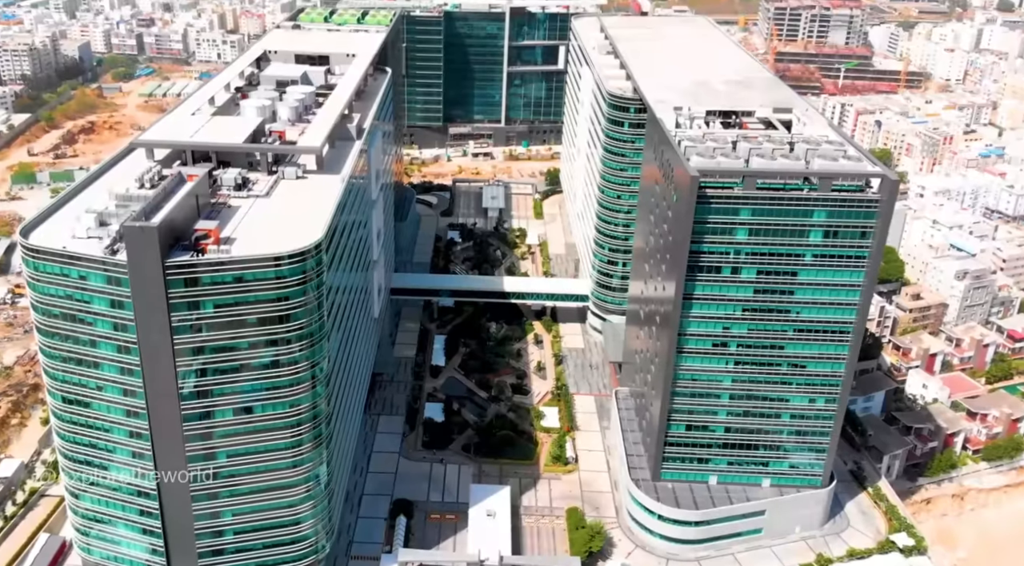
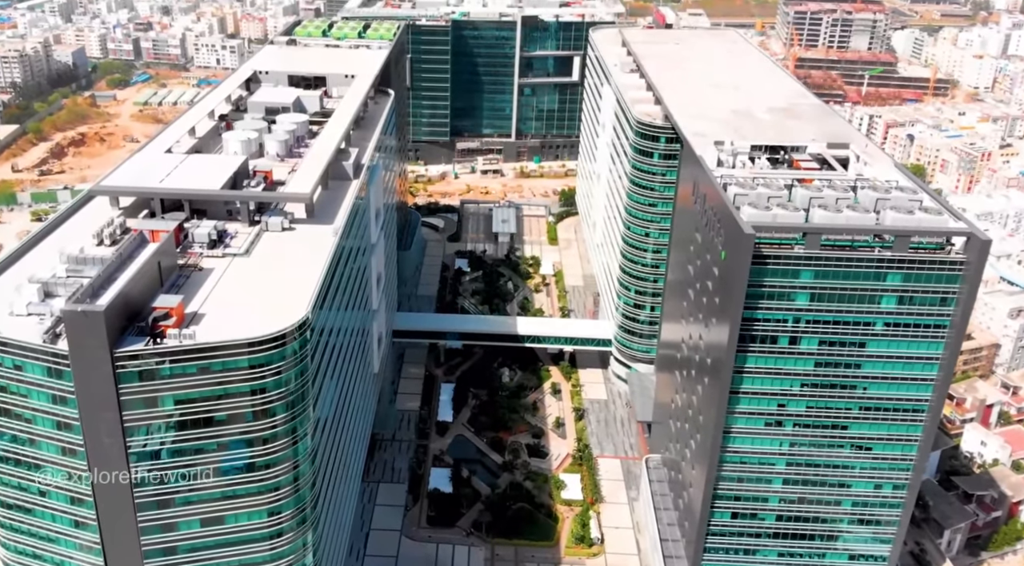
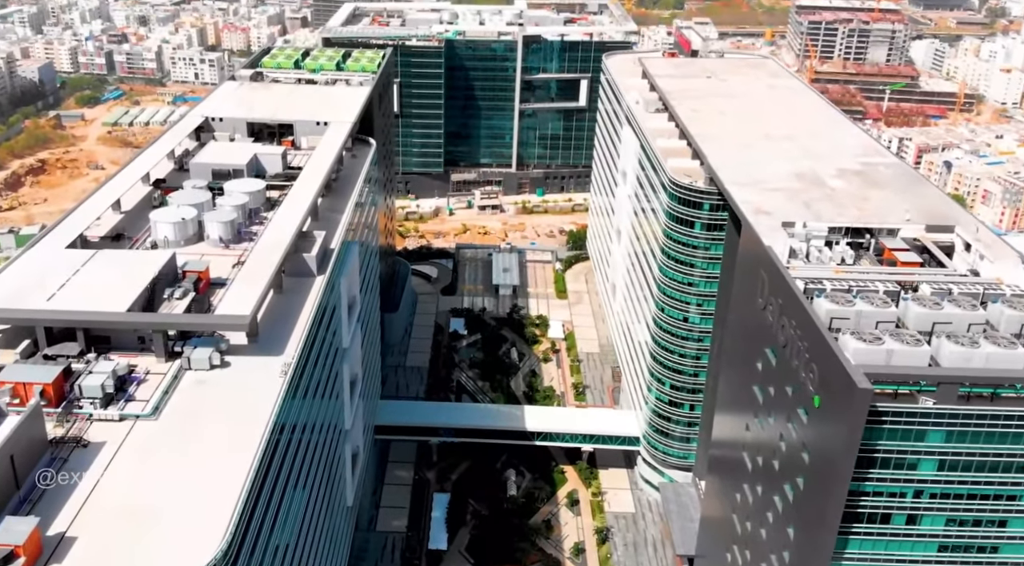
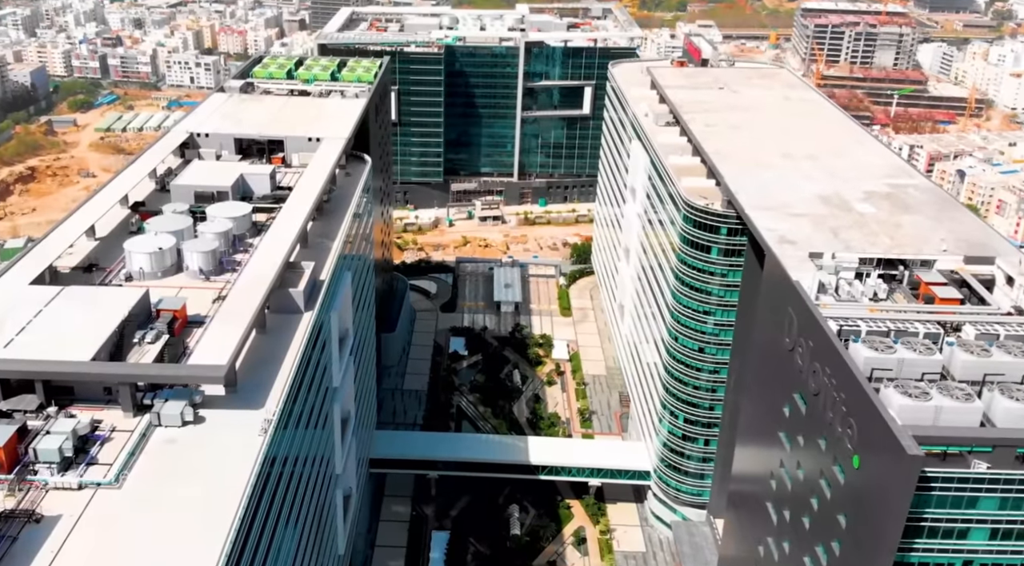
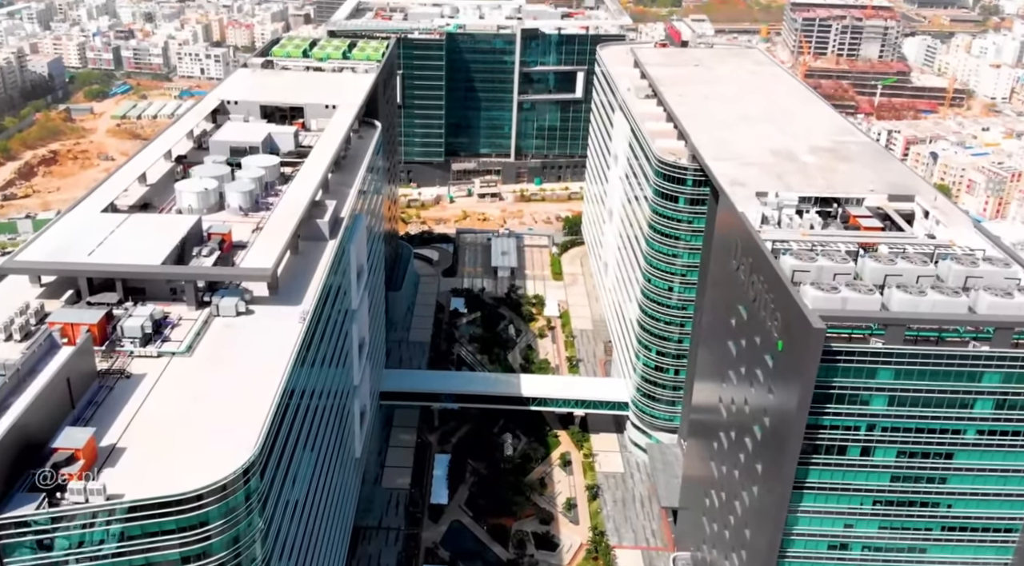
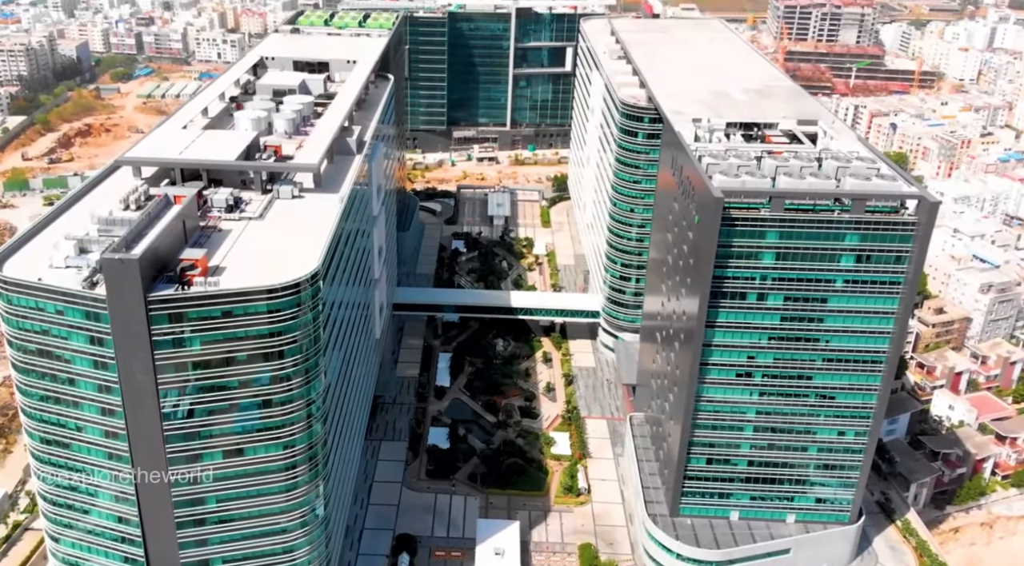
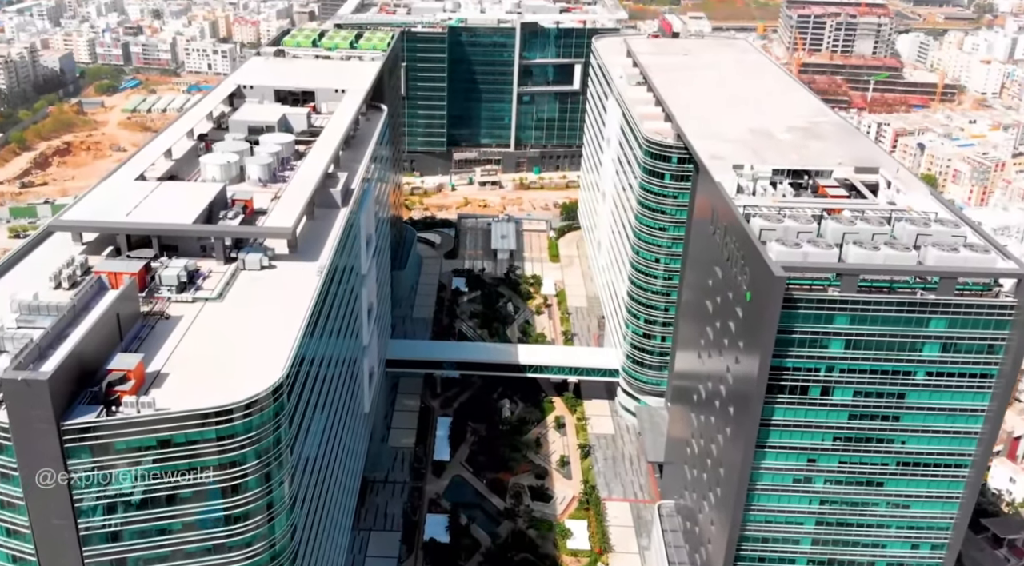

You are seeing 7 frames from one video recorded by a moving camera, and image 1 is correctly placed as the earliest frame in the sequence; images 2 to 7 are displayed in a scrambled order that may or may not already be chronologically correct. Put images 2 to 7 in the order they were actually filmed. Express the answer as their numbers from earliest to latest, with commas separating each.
6, 2, 7, 5, 3, 4
